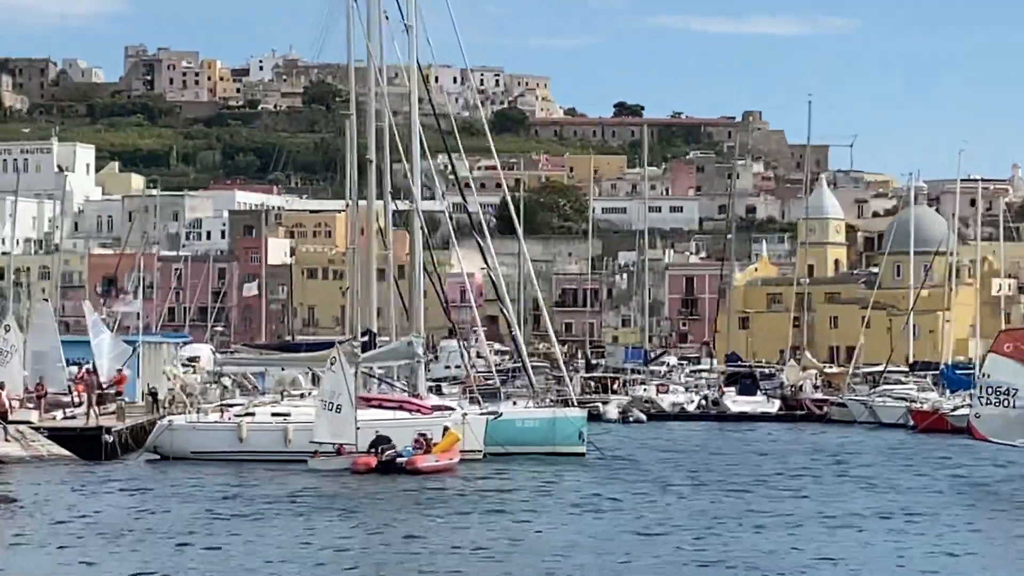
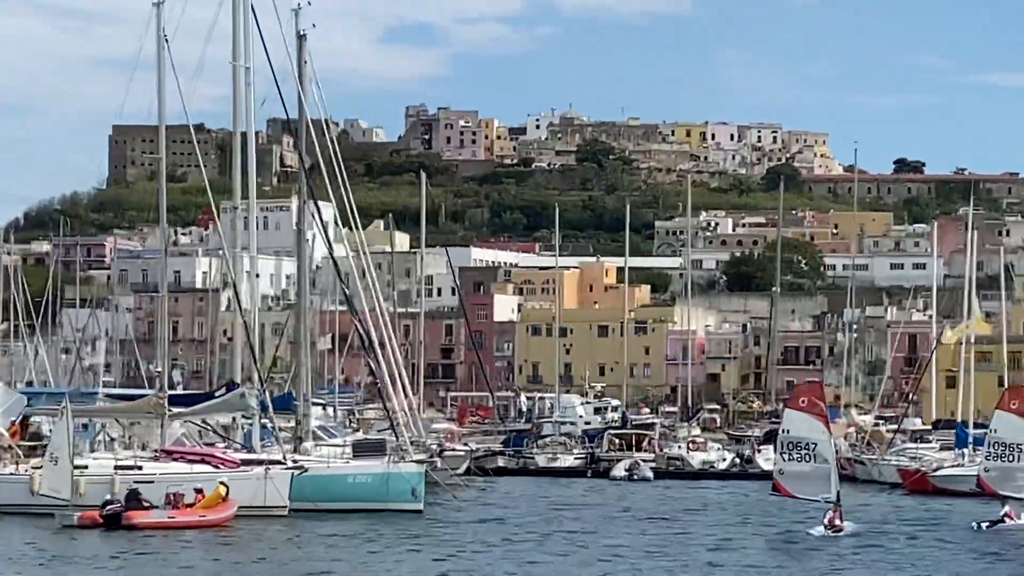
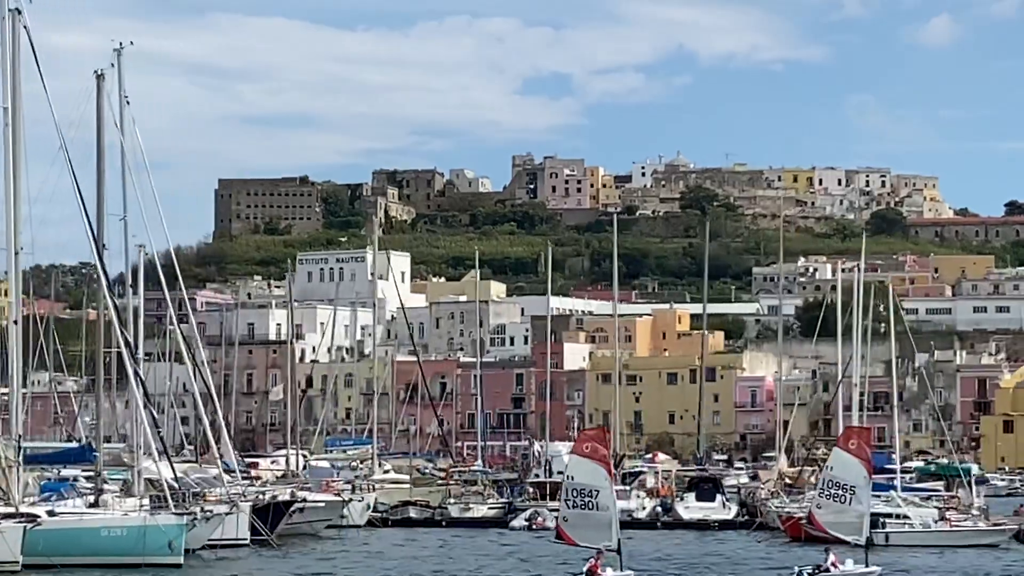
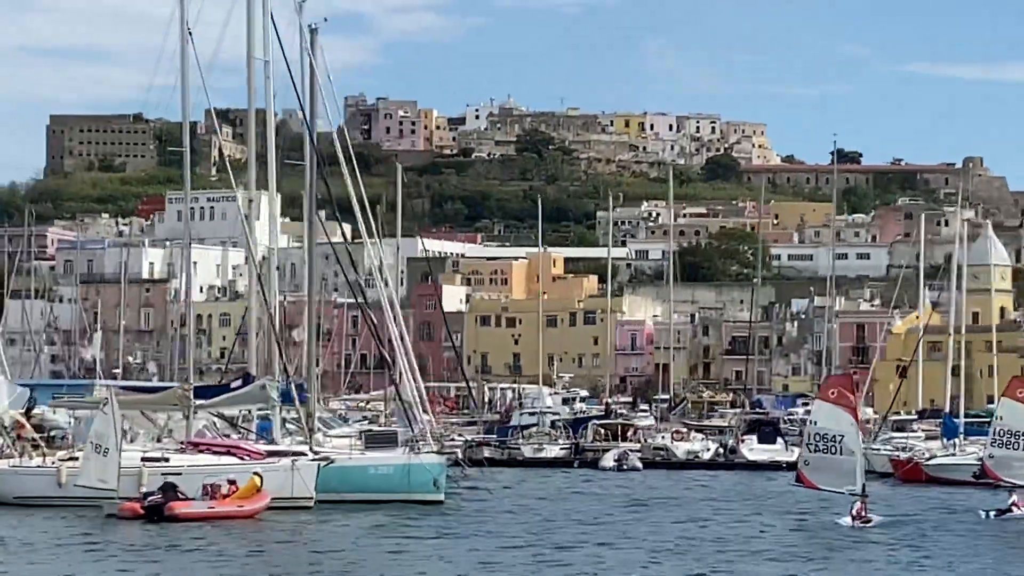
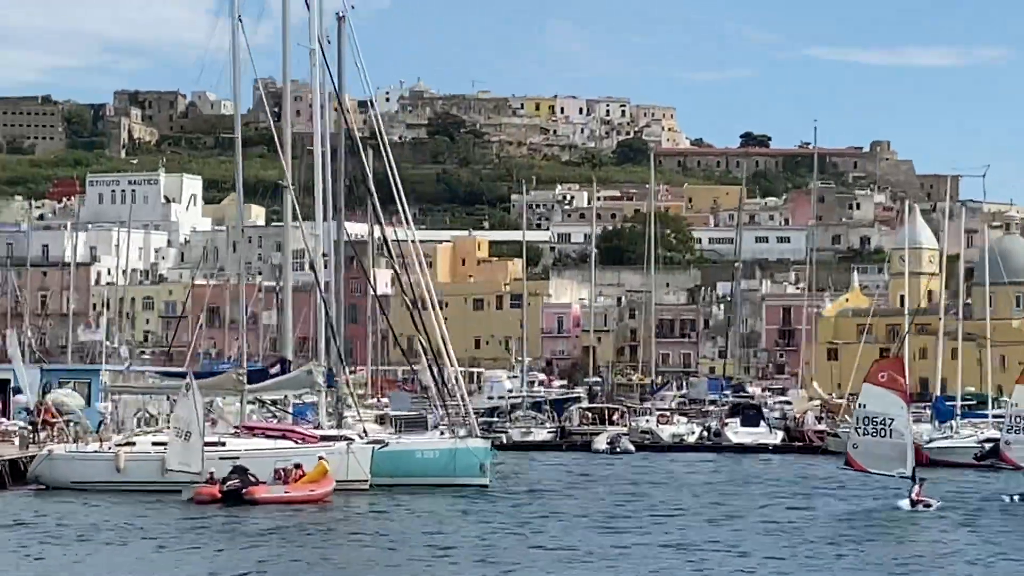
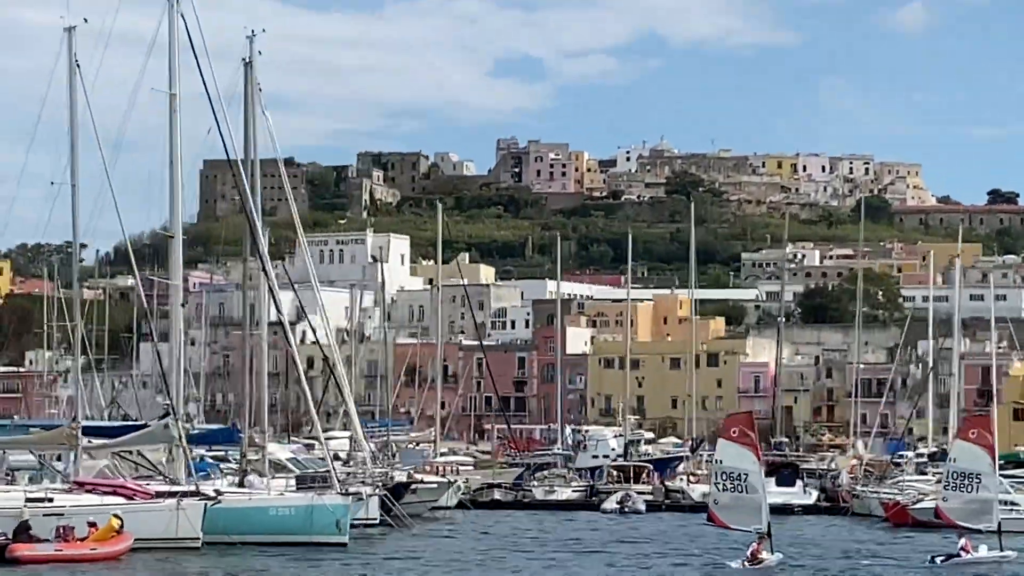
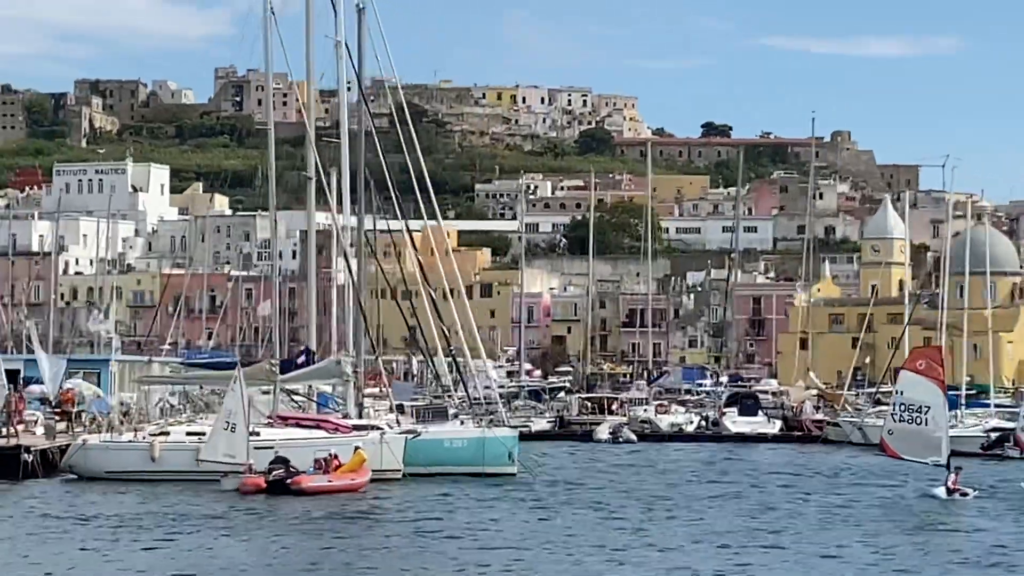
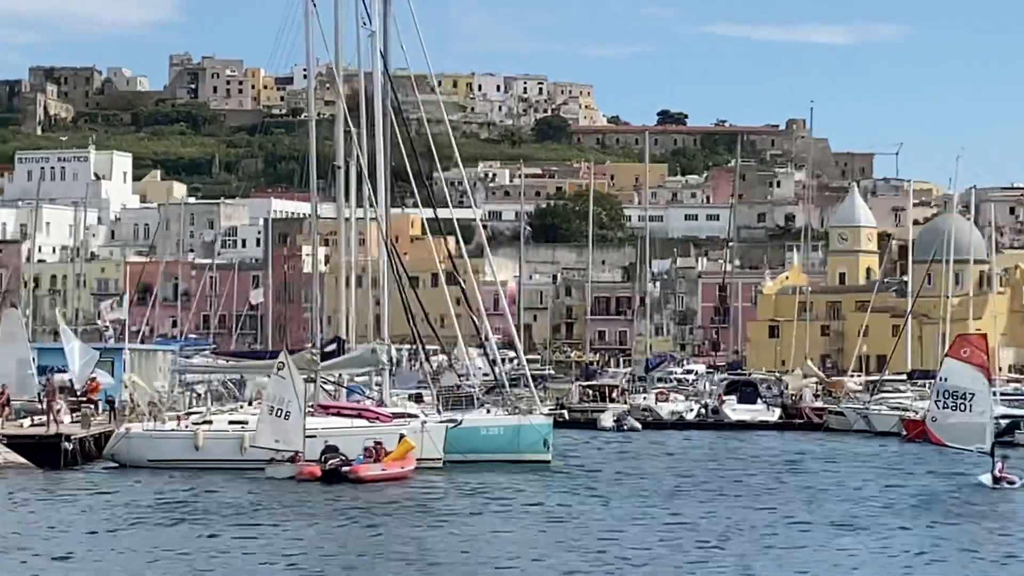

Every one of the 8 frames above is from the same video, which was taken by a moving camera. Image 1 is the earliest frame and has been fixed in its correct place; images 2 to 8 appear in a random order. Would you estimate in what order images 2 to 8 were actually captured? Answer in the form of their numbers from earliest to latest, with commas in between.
8, 7, 5, 4, 2, 6, 3
